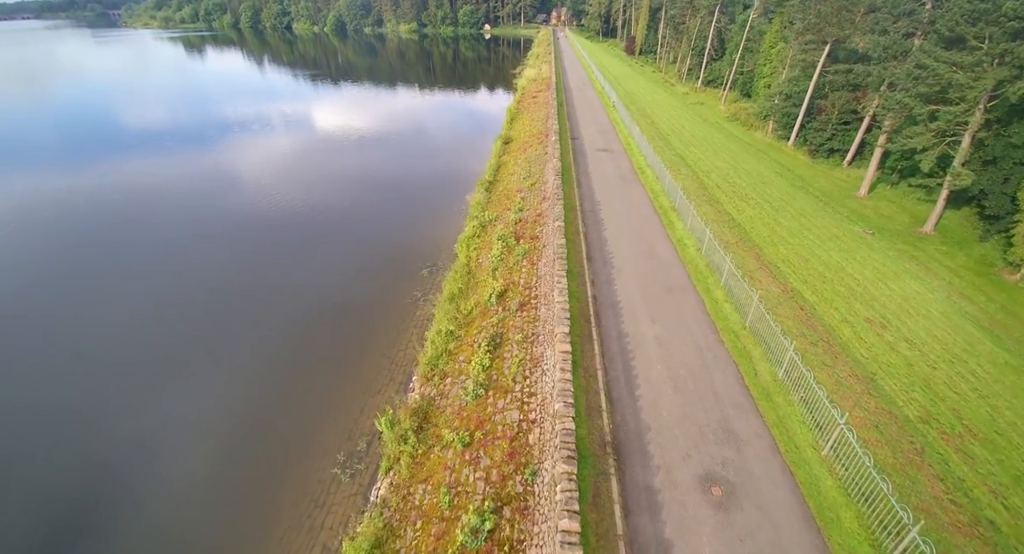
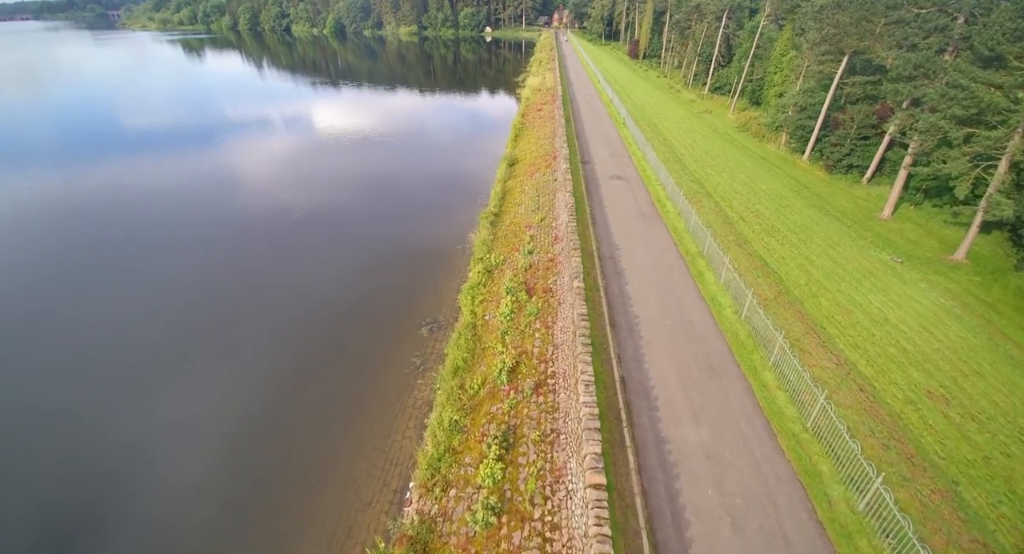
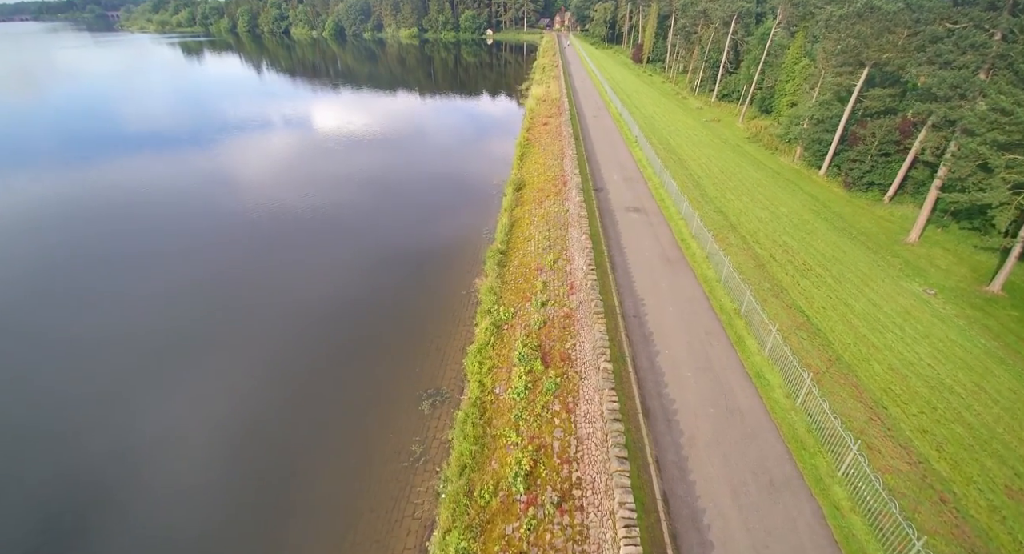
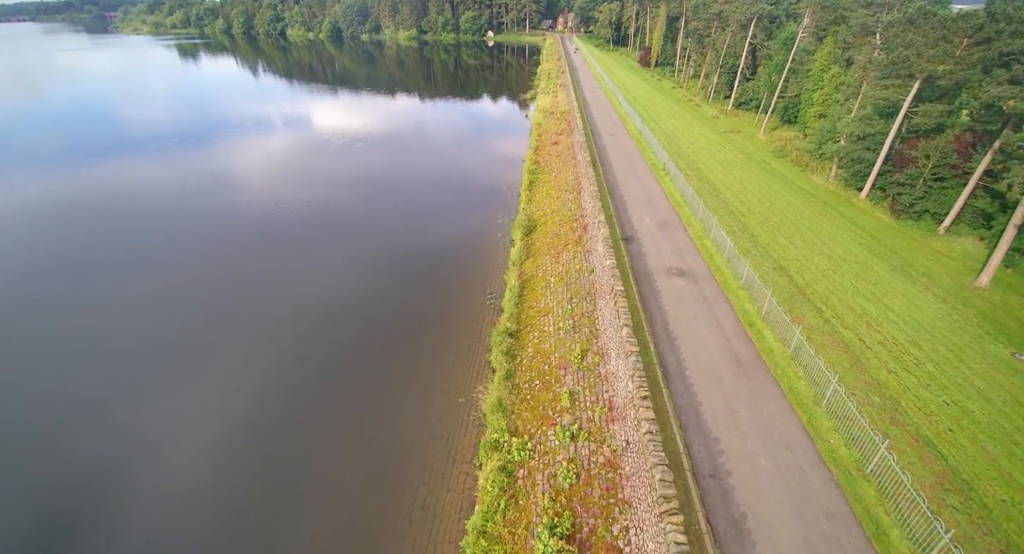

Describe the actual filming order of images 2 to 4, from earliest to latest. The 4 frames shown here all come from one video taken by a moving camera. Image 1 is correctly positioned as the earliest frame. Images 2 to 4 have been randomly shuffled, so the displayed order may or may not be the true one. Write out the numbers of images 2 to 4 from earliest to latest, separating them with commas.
2, 3, 4
